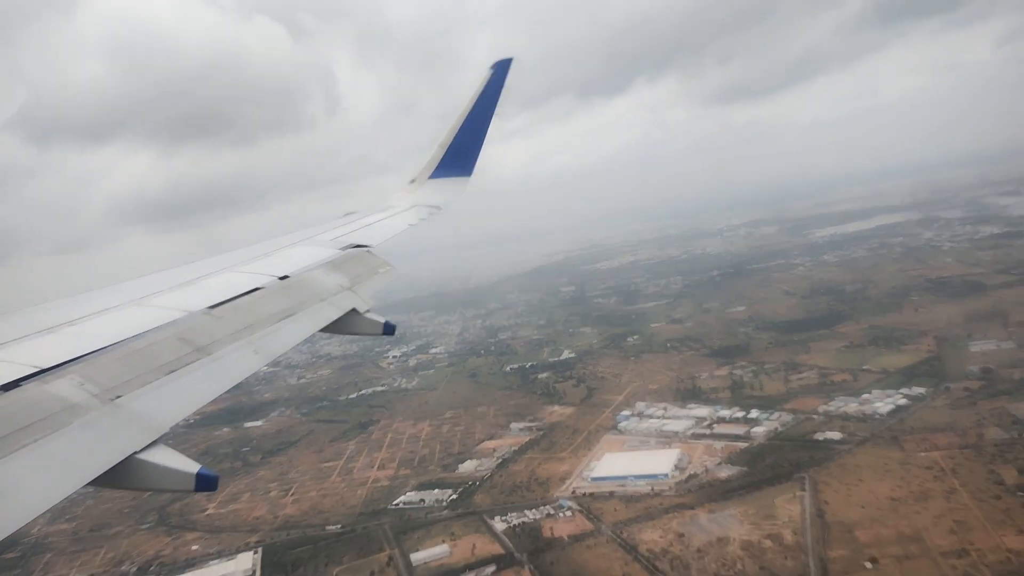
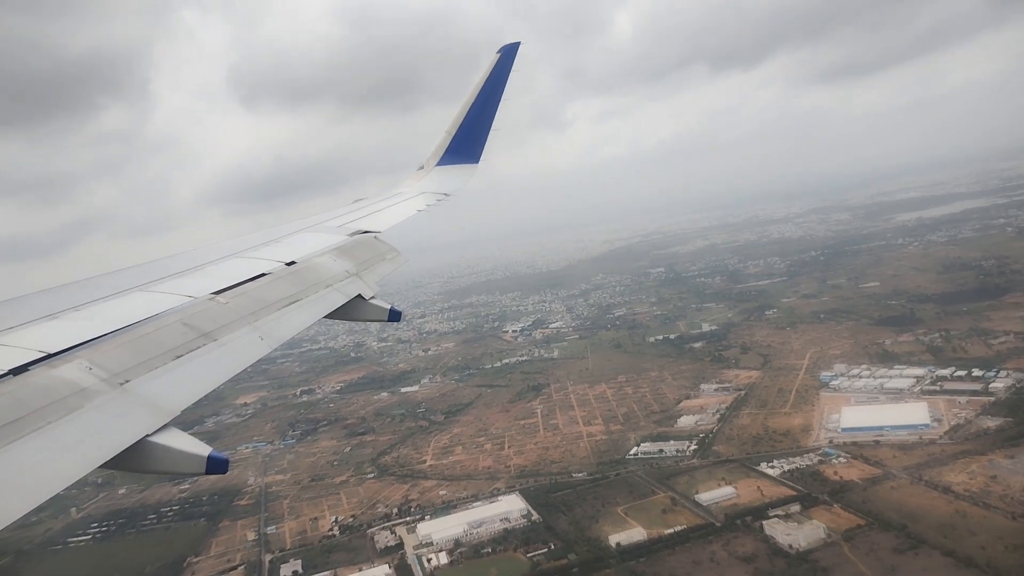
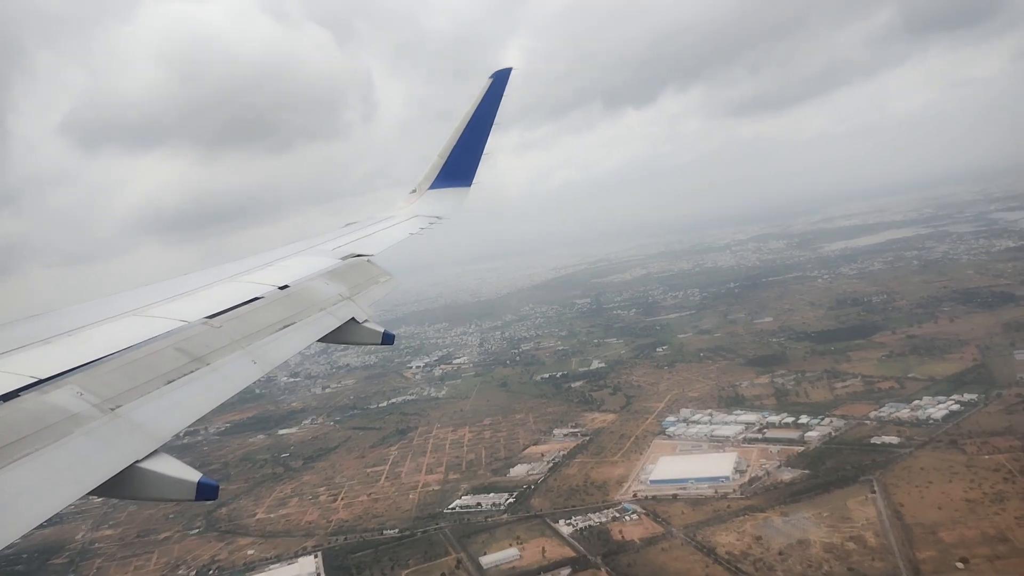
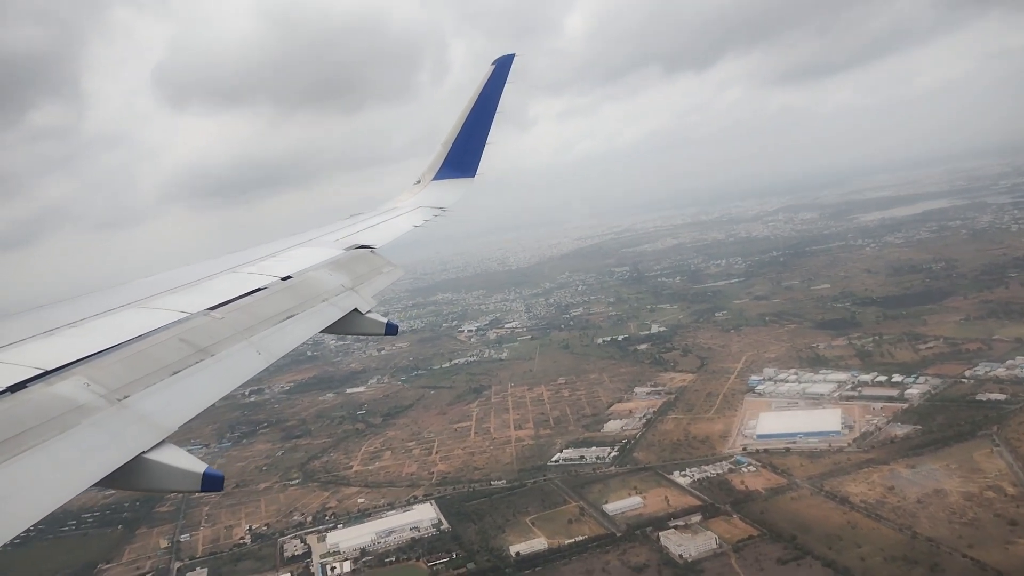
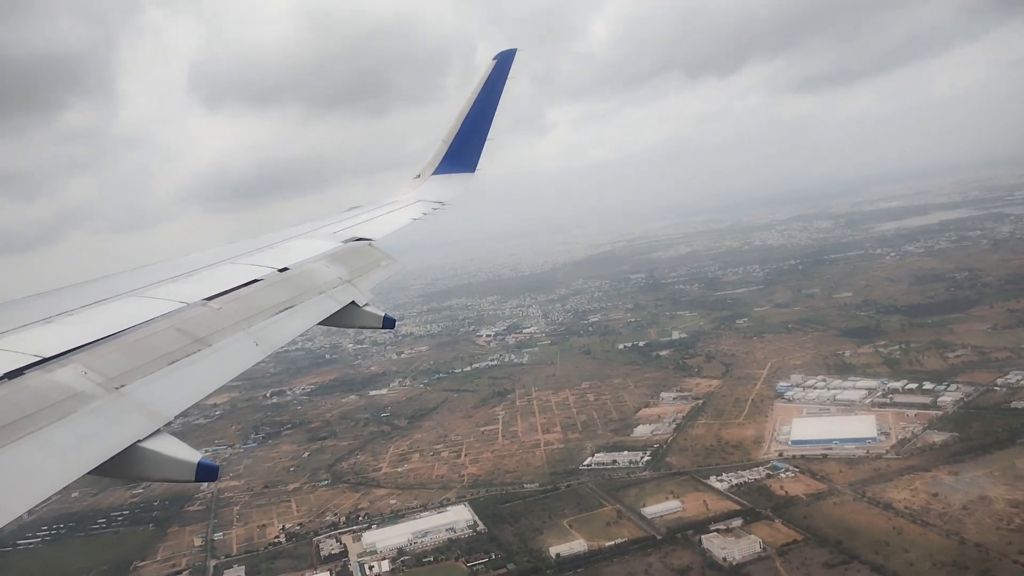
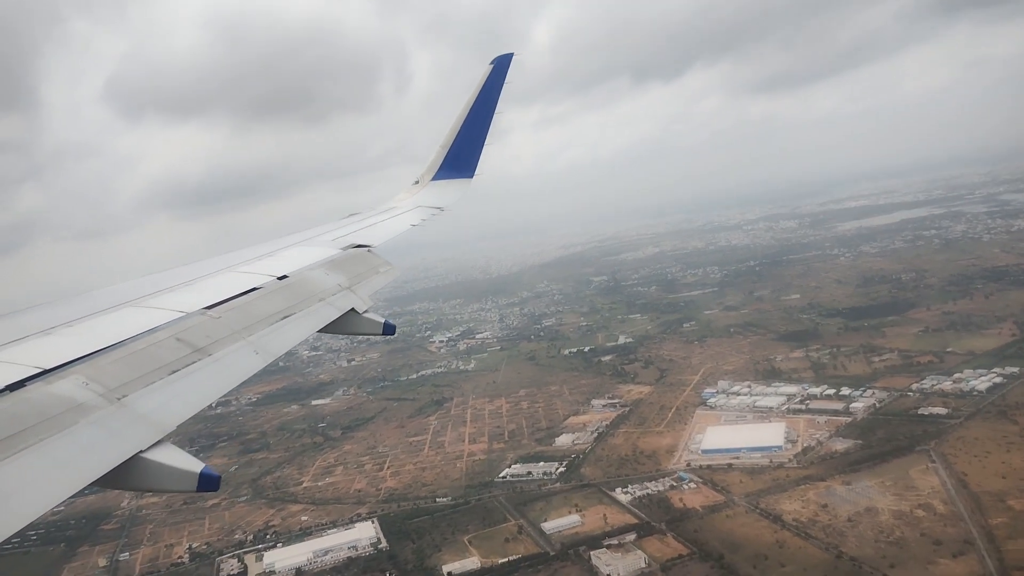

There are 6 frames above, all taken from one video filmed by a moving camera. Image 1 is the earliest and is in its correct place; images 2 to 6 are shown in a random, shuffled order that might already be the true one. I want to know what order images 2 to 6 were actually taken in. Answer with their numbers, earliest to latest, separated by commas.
3, 6, 4, 5, 2
